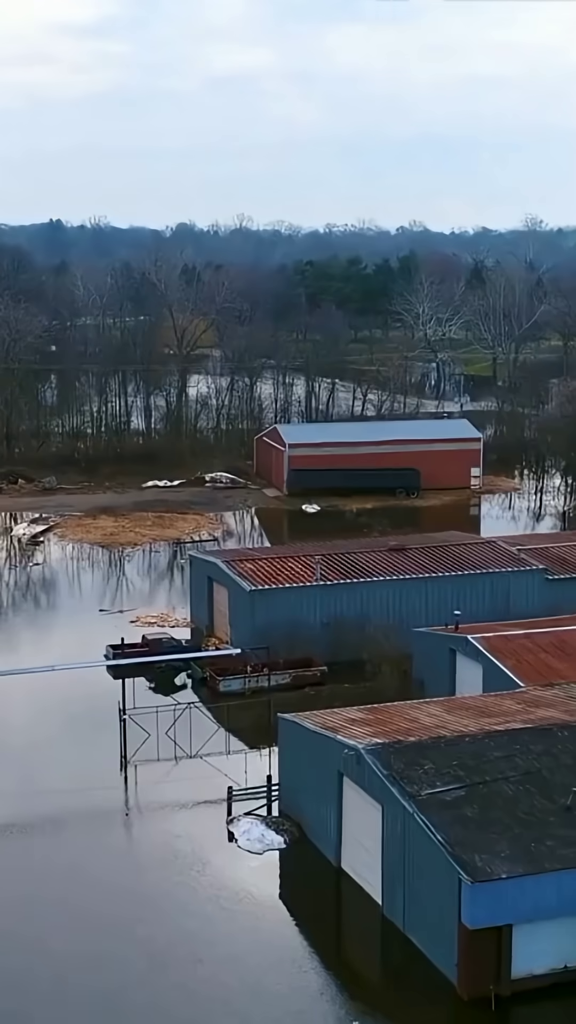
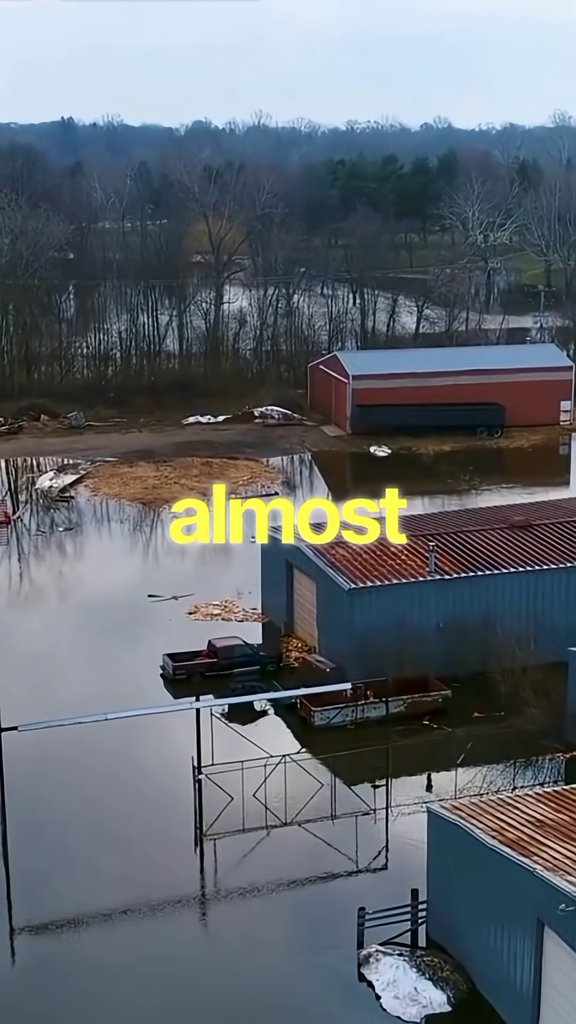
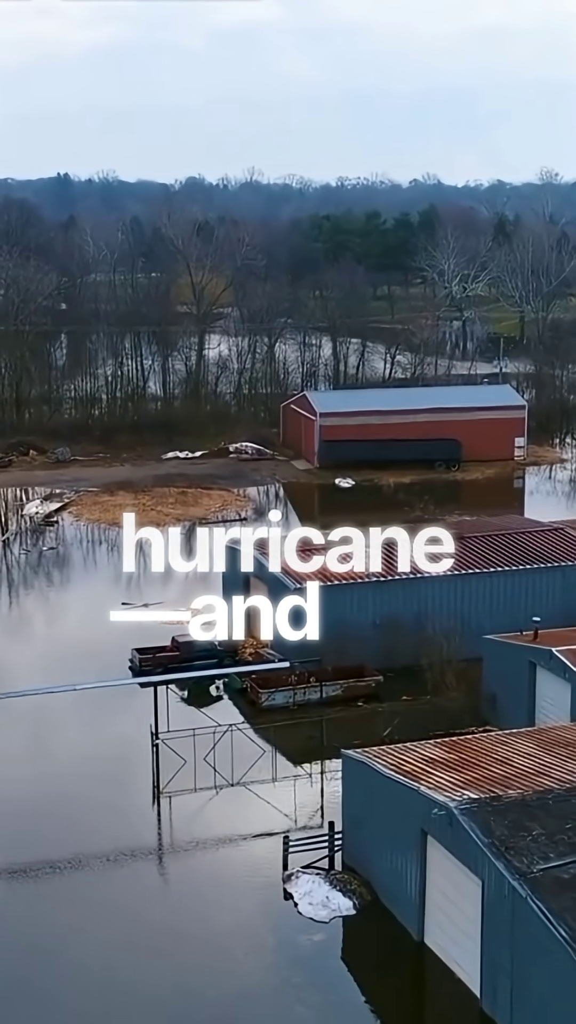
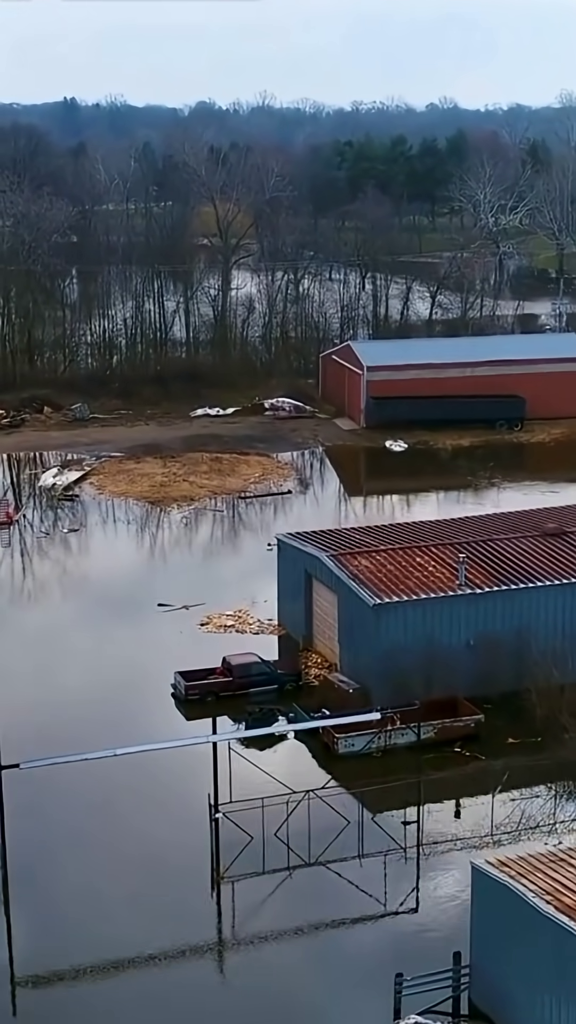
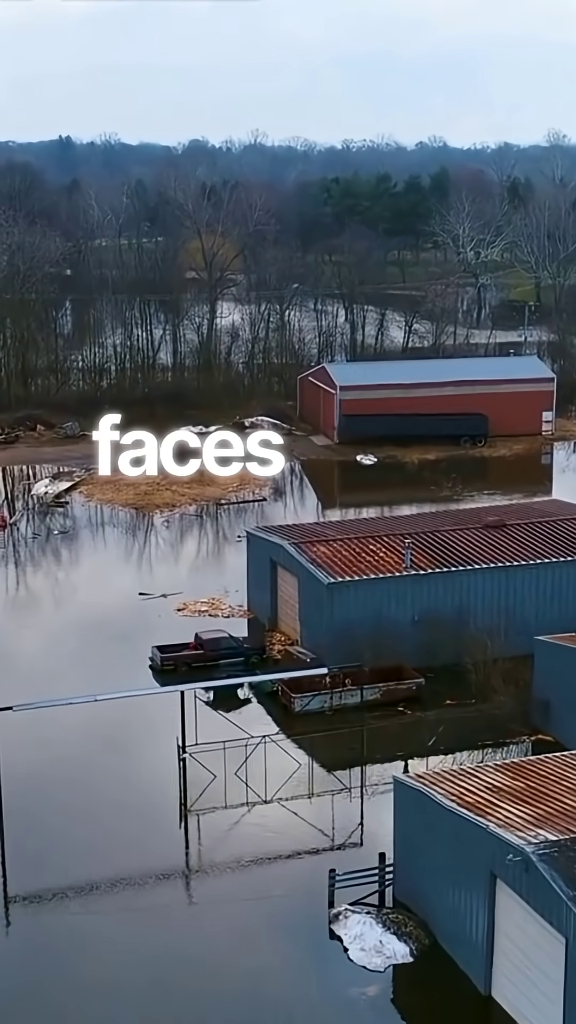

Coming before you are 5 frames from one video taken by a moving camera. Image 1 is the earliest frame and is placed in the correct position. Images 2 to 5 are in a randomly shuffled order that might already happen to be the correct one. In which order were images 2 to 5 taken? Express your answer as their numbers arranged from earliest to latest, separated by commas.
3, 5, 2, 4
